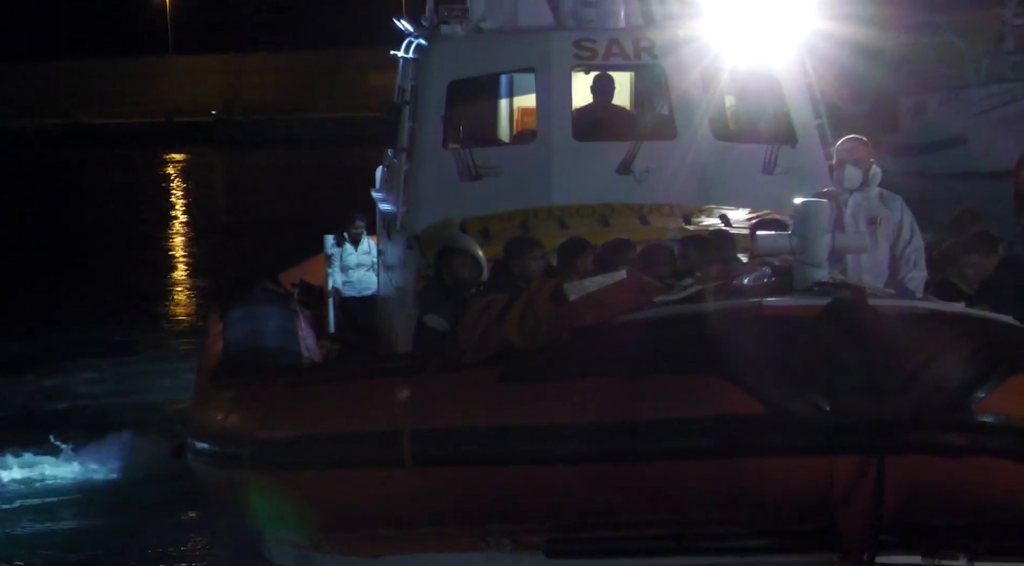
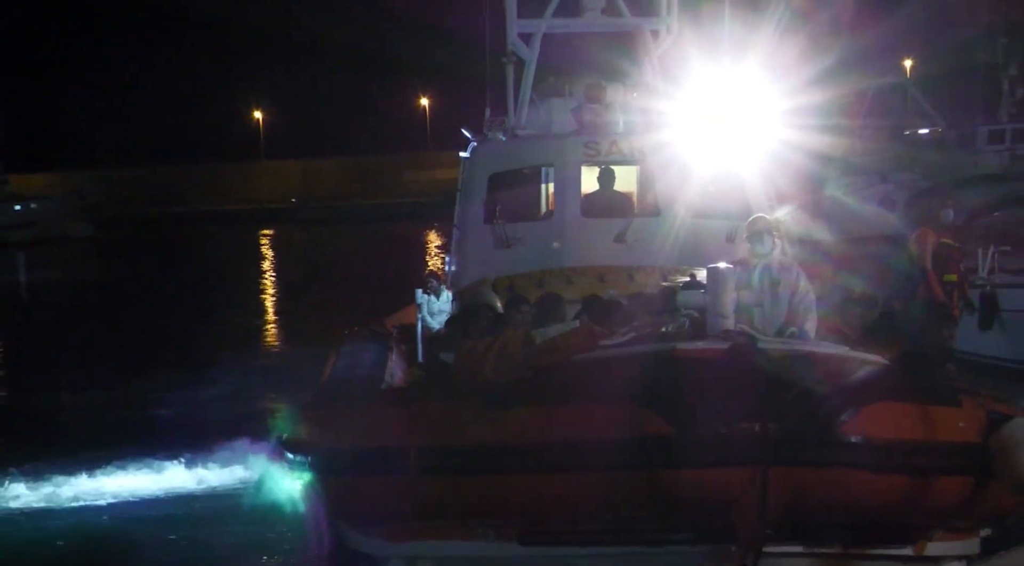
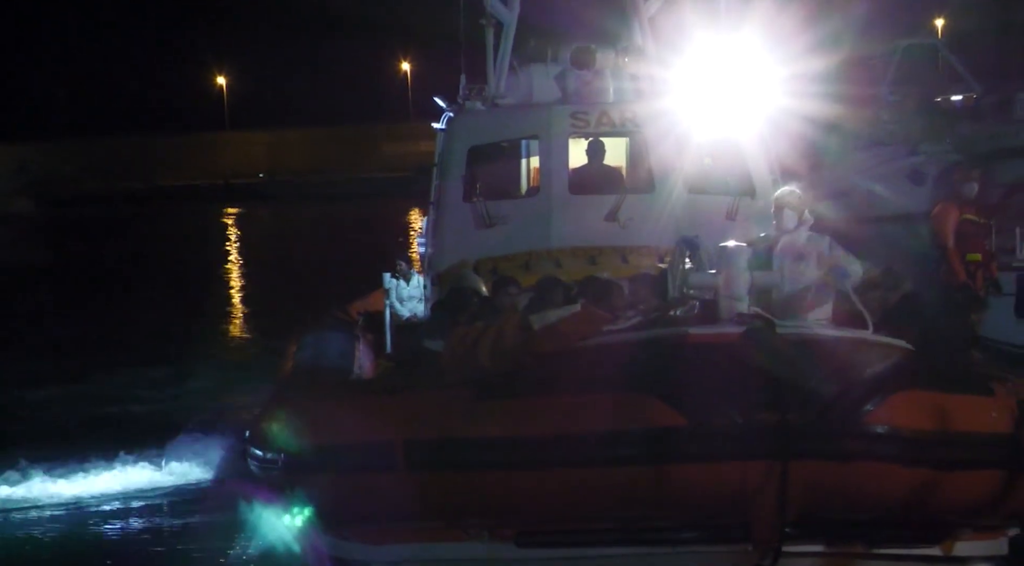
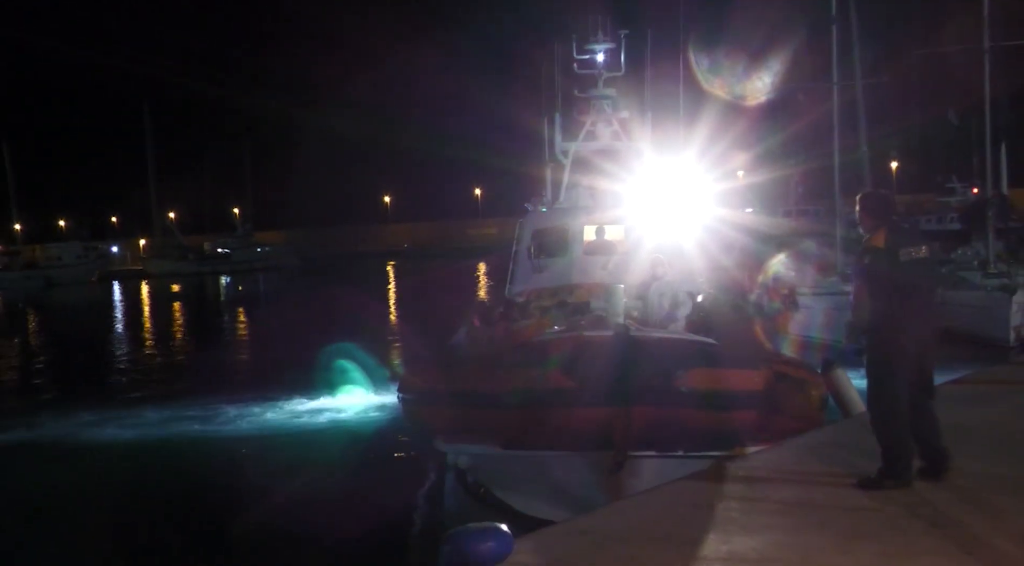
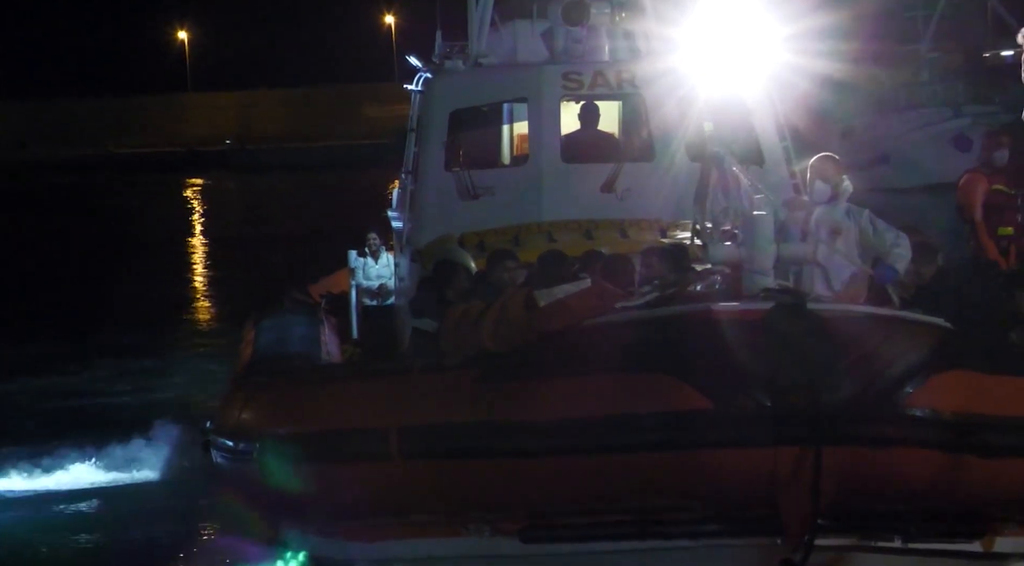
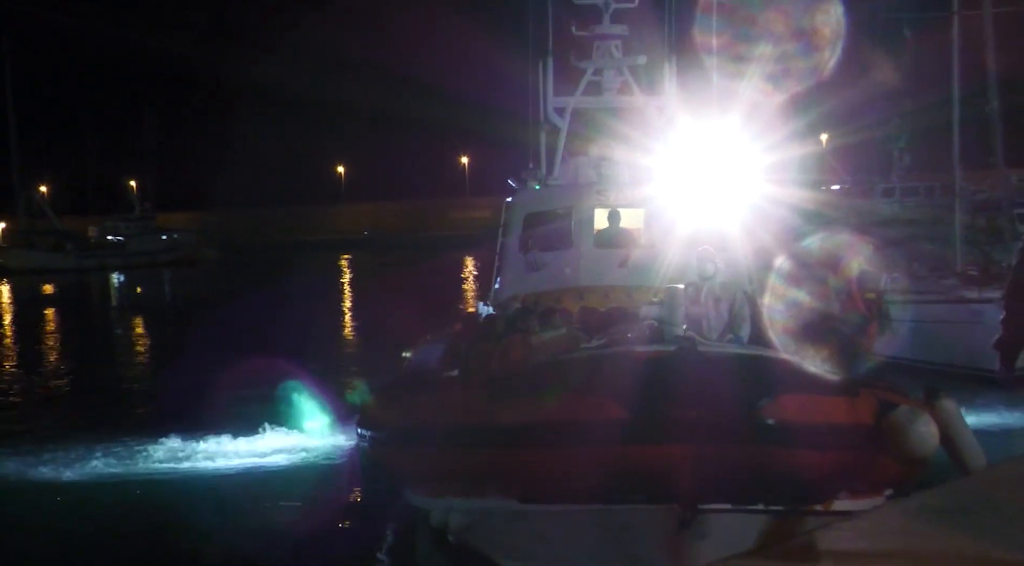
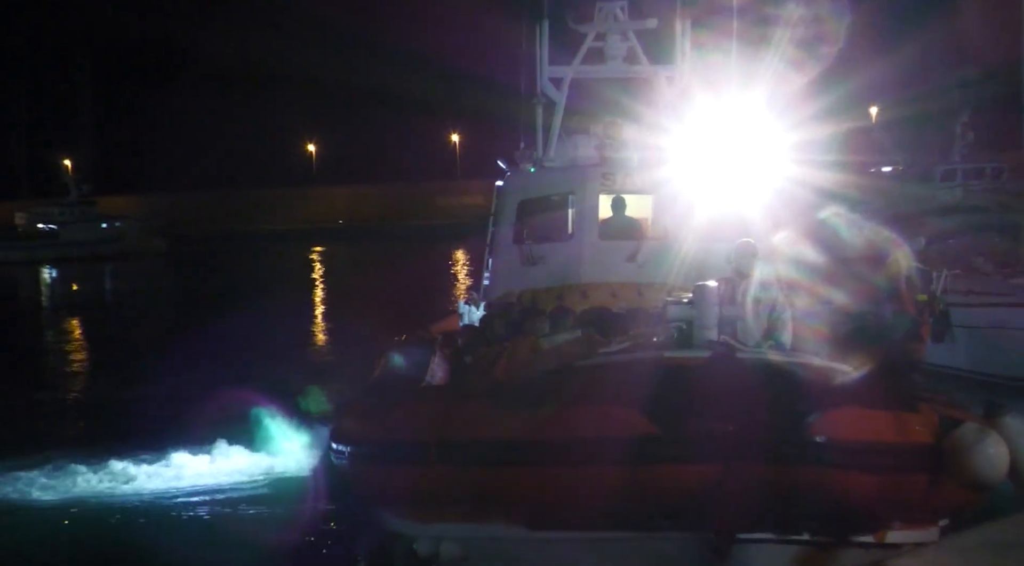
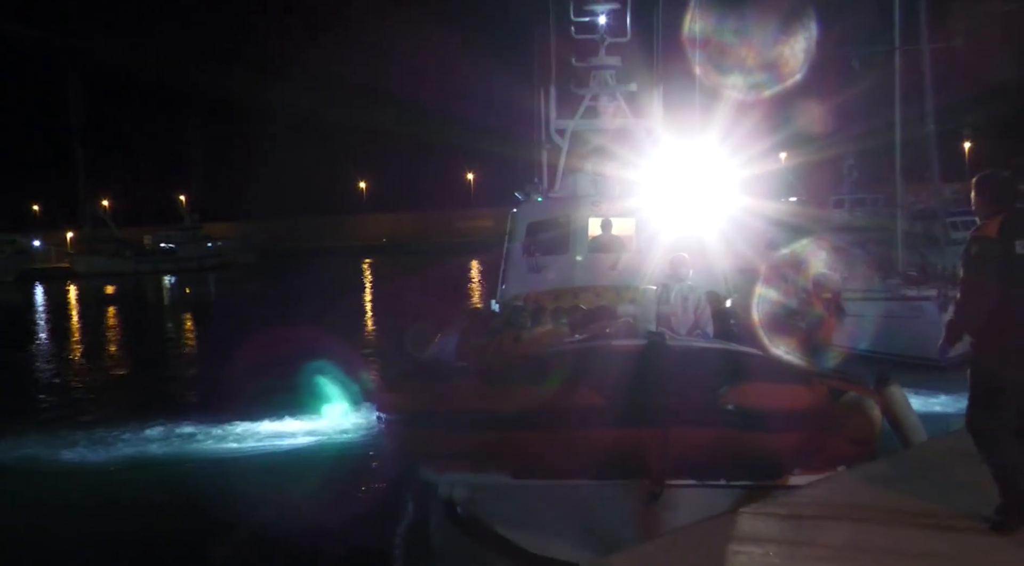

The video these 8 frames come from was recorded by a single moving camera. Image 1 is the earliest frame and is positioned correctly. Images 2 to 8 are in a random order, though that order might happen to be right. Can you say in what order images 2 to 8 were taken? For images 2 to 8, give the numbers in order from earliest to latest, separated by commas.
5, 3, 2, 7, 6, 8, 4
